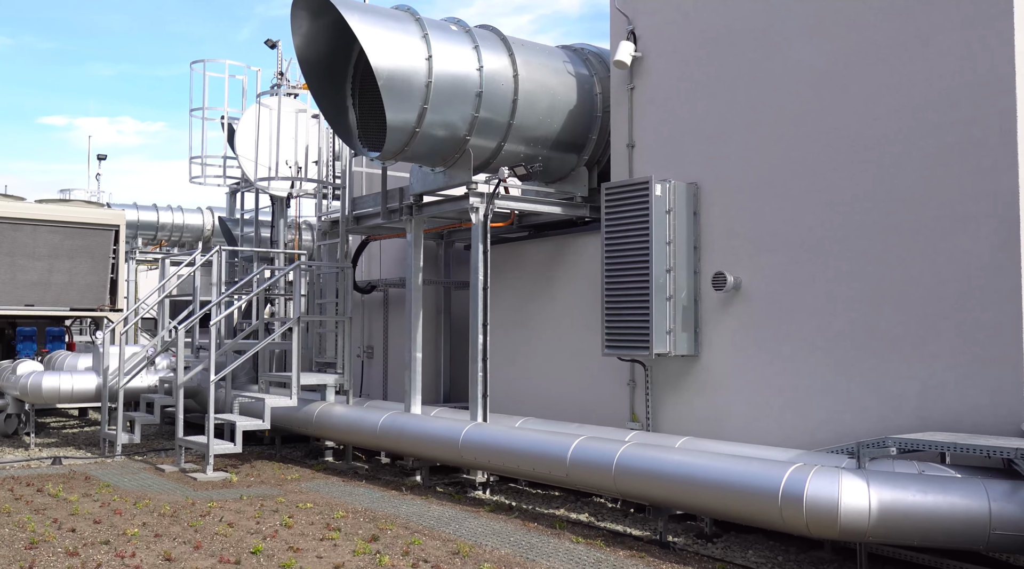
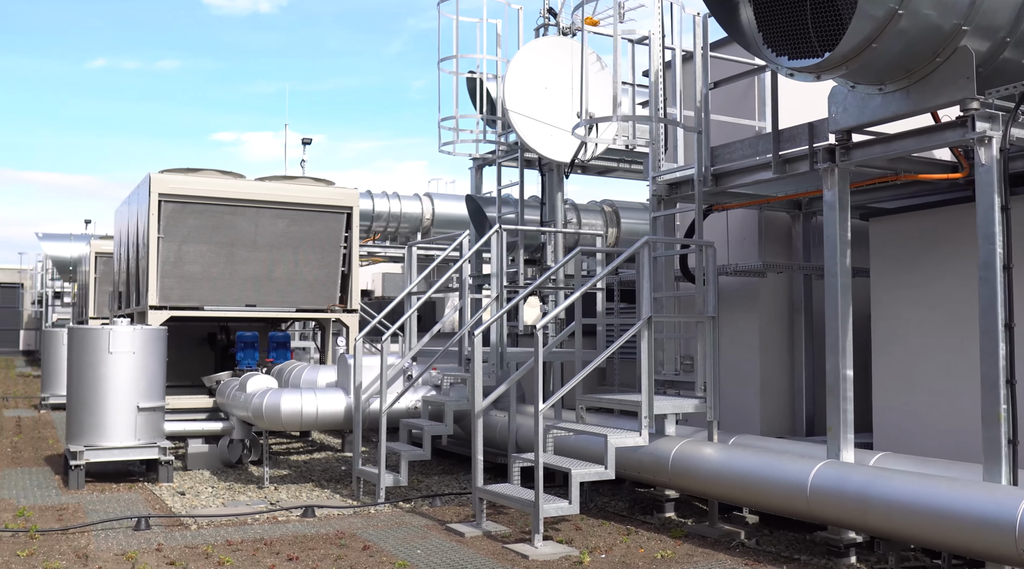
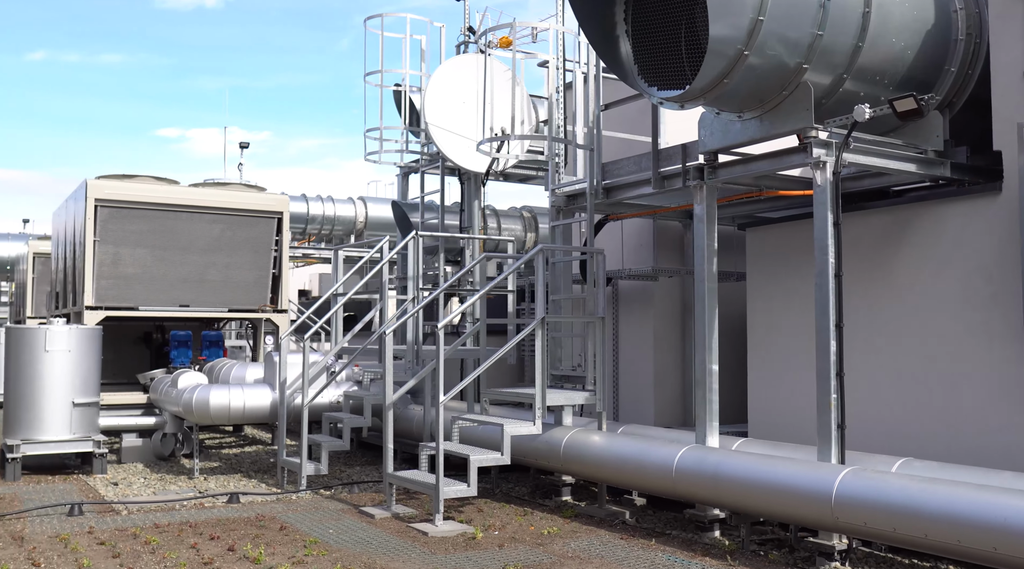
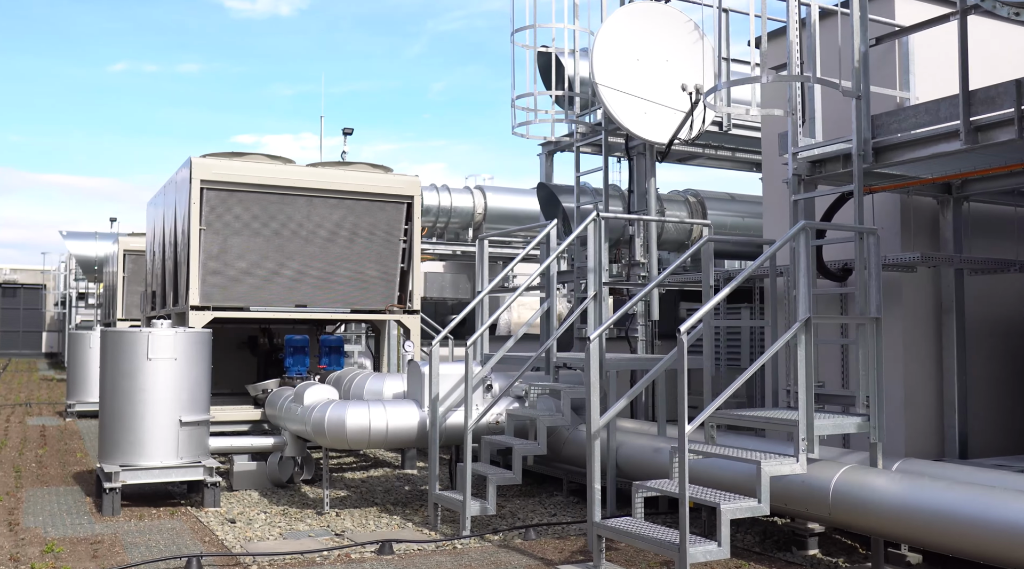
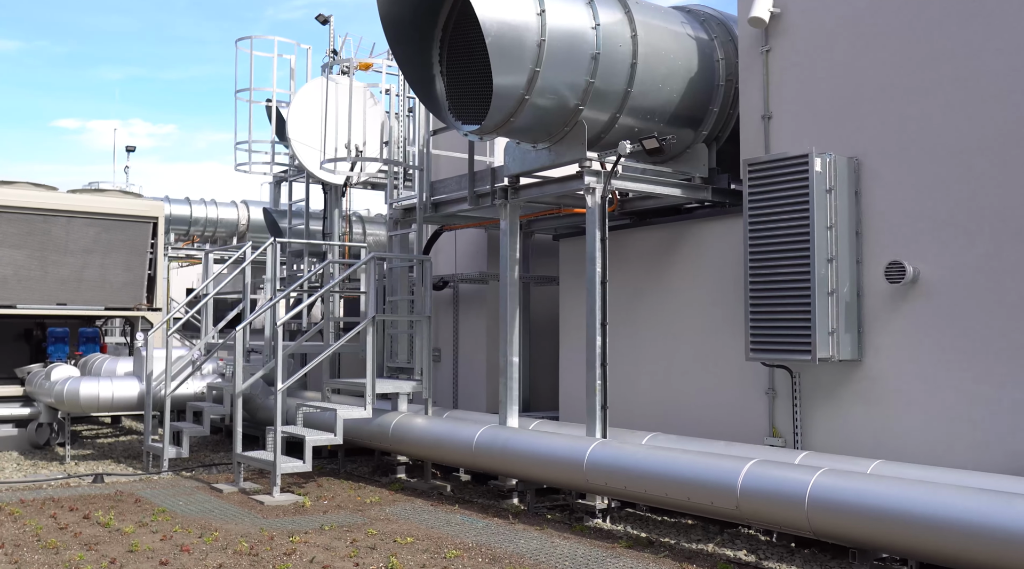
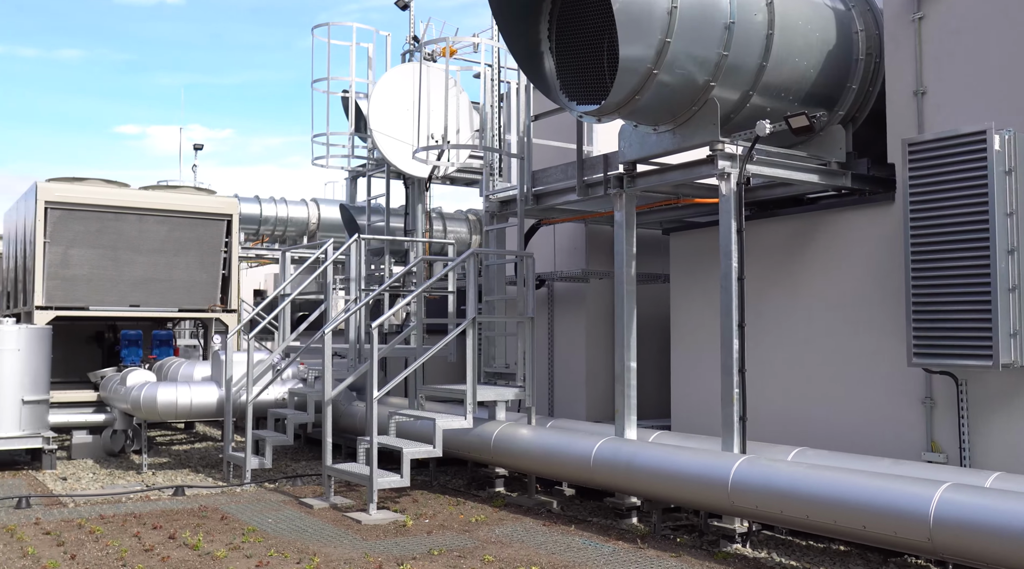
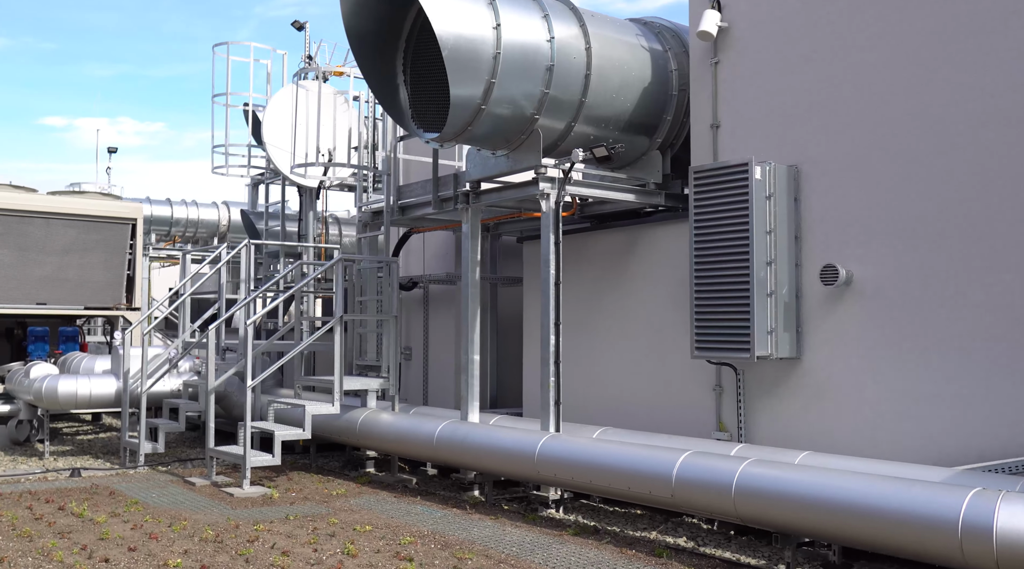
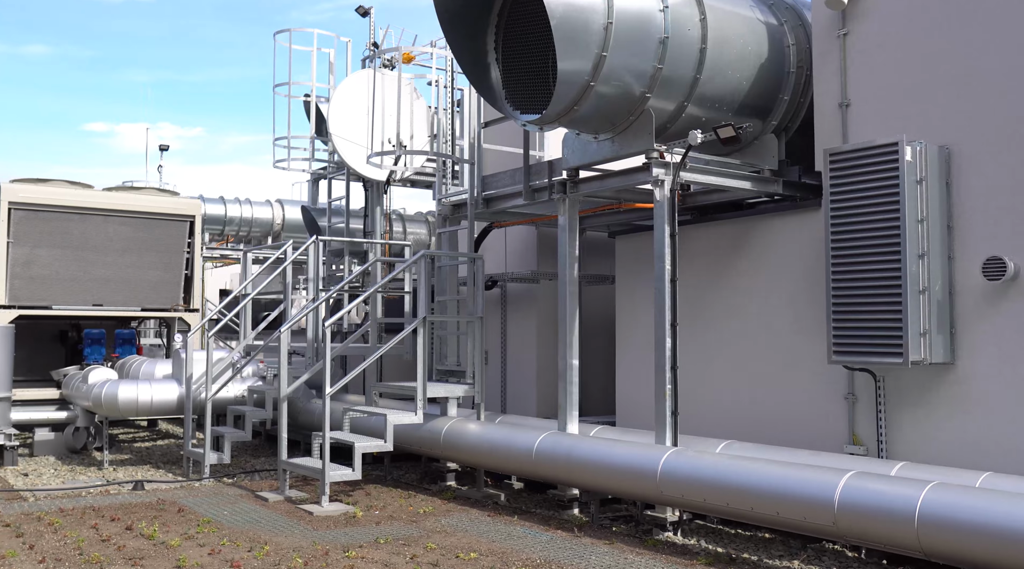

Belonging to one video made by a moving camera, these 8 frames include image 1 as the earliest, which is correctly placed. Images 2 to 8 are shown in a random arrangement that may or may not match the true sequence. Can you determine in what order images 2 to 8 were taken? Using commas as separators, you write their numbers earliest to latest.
7, 5, 8, 6, 3, 2, 4
